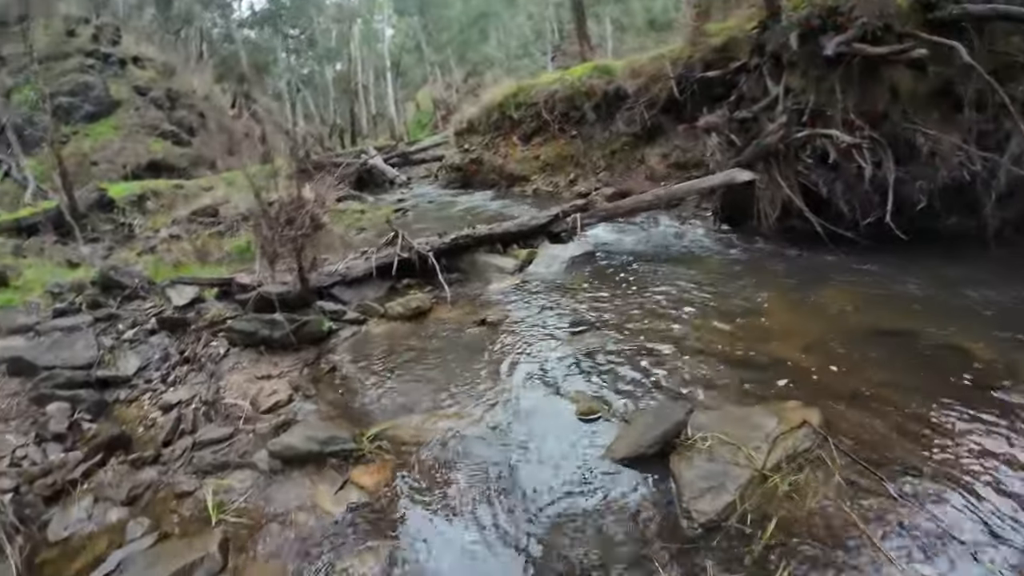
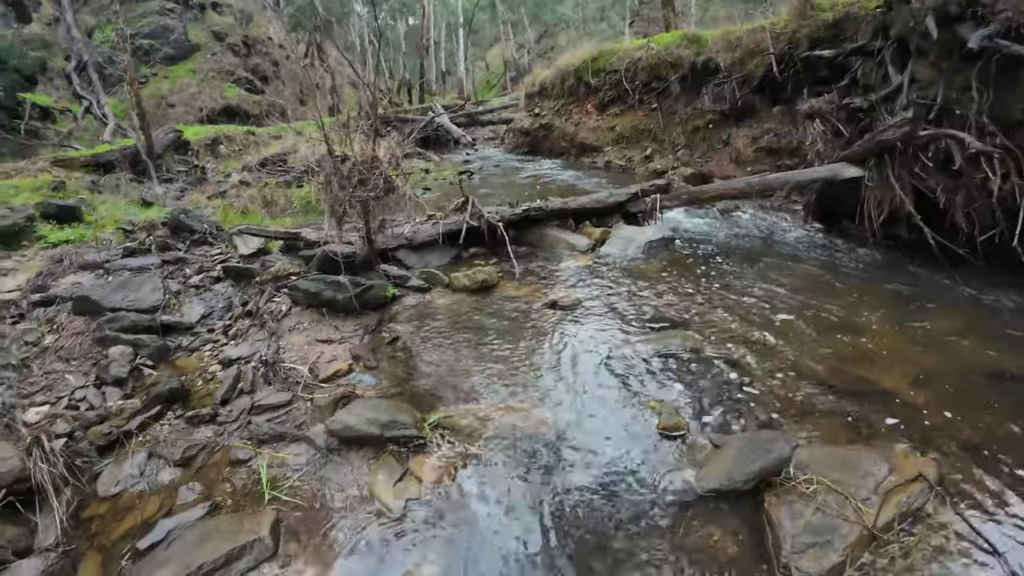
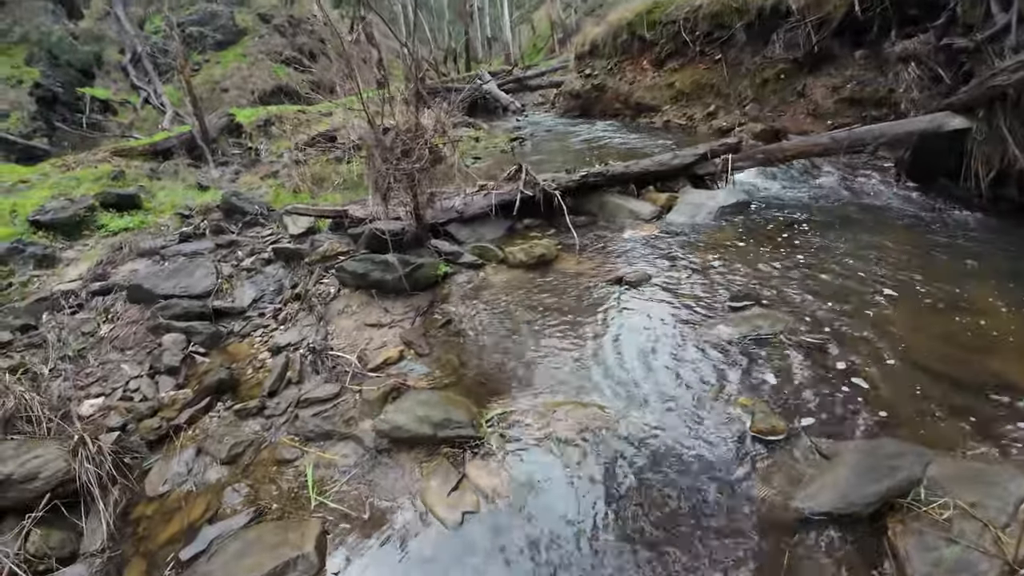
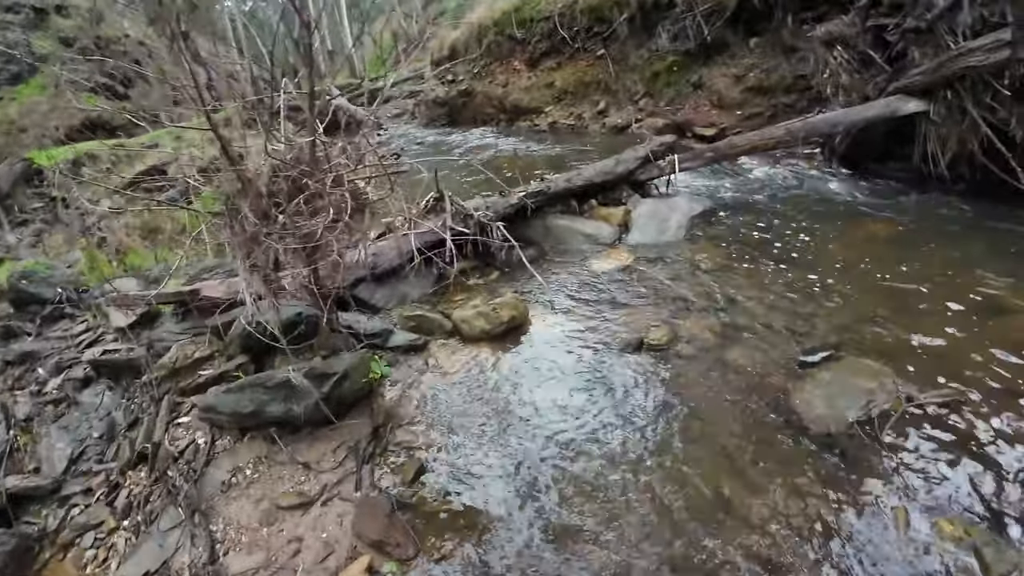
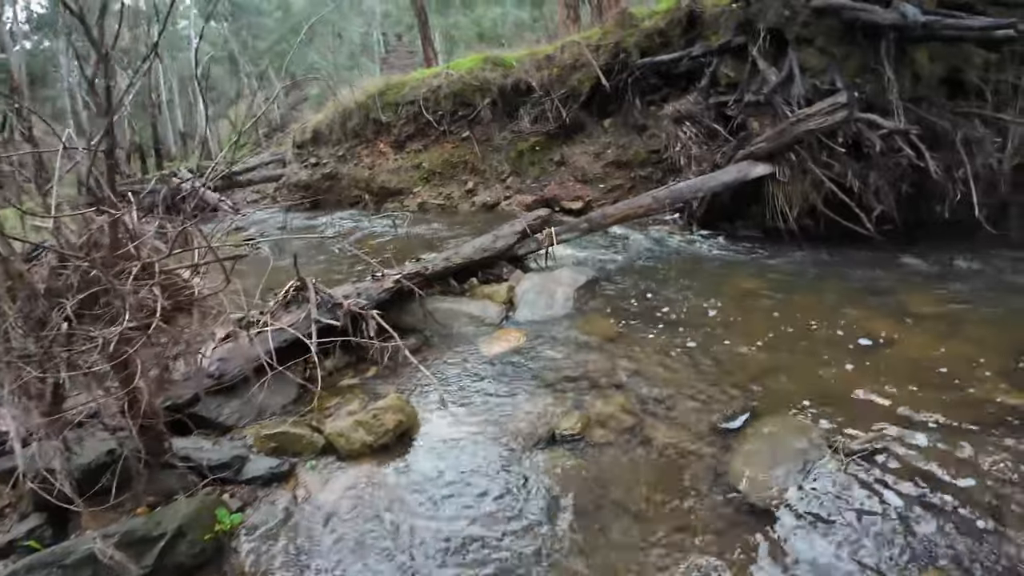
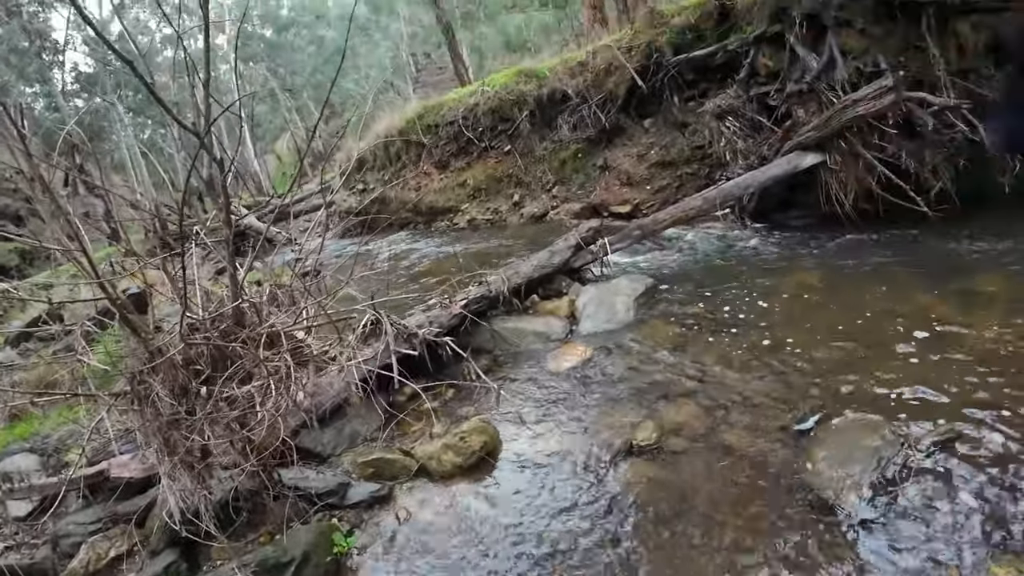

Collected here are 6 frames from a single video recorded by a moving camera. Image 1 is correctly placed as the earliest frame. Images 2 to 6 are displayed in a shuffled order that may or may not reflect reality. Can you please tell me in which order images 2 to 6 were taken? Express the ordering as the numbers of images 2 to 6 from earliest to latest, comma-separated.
2, 3, 4, 6, 5
